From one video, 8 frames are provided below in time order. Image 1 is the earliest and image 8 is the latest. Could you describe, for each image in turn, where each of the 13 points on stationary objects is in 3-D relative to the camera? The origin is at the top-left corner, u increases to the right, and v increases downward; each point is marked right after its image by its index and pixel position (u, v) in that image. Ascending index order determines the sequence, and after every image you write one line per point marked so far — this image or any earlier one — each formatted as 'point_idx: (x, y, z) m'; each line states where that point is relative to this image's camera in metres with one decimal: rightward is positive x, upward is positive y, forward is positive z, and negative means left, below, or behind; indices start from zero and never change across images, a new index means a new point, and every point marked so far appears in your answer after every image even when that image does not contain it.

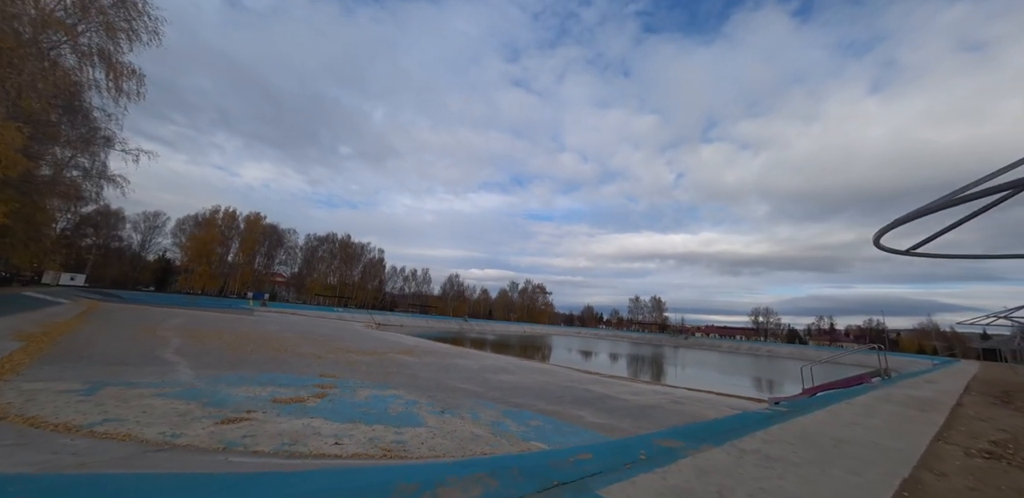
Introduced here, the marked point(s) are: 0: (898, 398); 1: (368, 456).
0: (+8.9, -3.4, +8.6) m
1: (-1.9, -2.8, +5.0) m
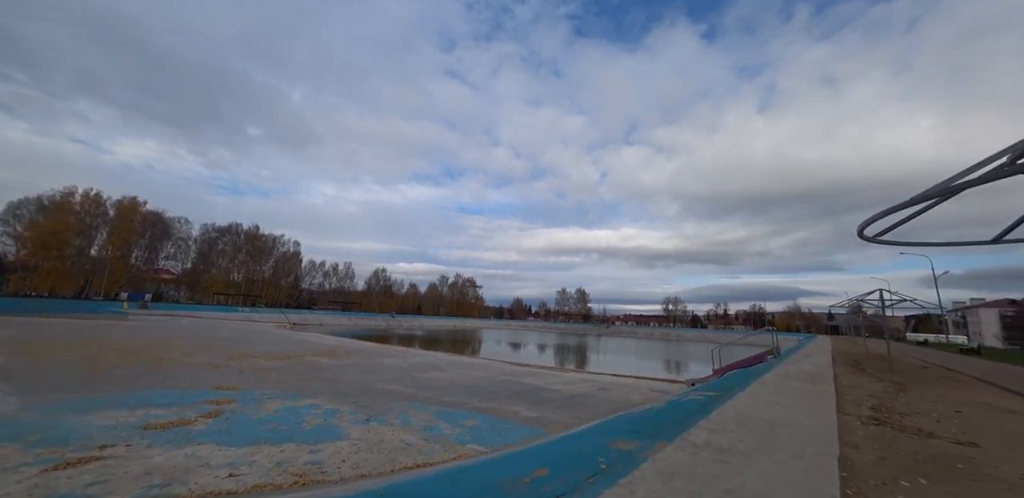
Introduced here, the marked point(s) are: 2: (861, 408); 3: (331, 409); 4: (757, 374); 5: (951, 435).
0: (+7.4, -3.3, +9.7) m
1: (-2.6, -2.6, +4.1) m
2: (+5.8, -2.7, +6.2) m
3: (-4.1, -3.7, +8.6) m
4: (+6.0, -3.1, +9.1) m
5: (+6.0, -2.5, +5.0) m
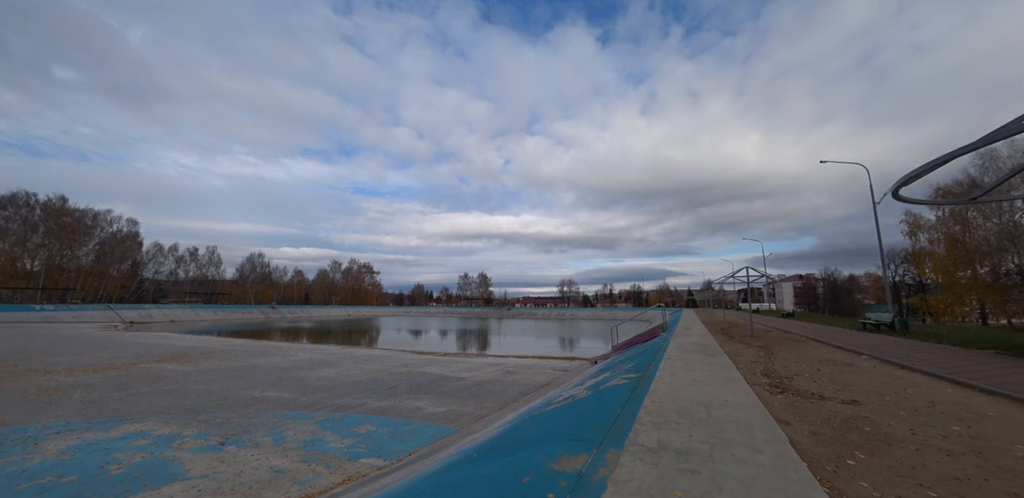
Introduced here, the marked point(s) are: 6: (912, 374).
0: (+4.9, -2.7, +10.4) m
1: (-3.3, -2.3, +2.4) m
2: (+4.3, -2.3, +6.6) m
3: (-5.9, -3.2, +6.4) m
4: (+3.8, -2.6, +9.5) m
5: (+4.8, -2.1, +5.5) m
6: (+7.6, -2.4, +7.1) m
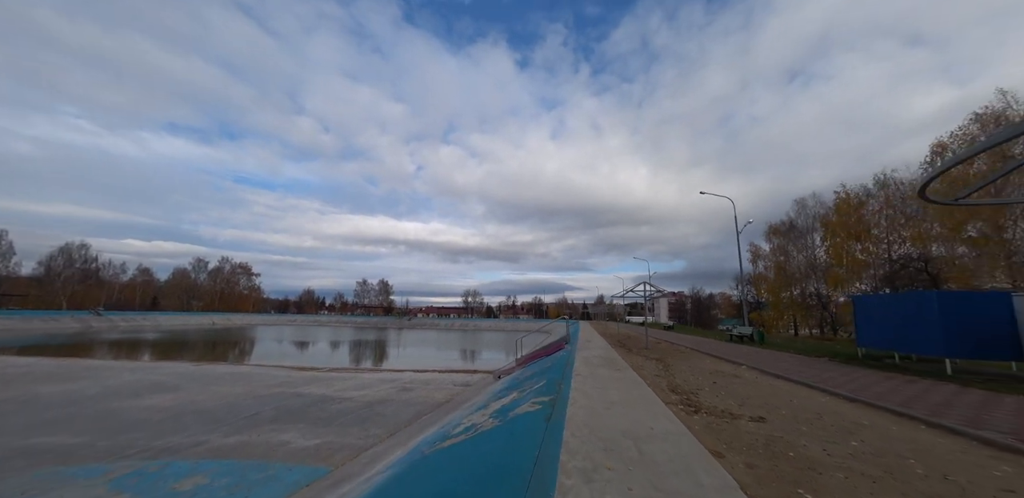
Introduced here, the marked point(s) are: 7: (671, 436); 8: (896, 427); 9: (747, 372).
0: (+2.2, -3.0, +10.2) m
1: (-3.7, -2.0, +0.5) m
2: (+2.6, -2.5, +6.4) m
3: (-7.3, -2.8, +3.6) m
4: (+1.4, -2.8, +9.1) m
5: (+3.3, -2.3, +5.5) m
6: (+5.7, -2.8, +7.7) m
7: (+1.5, -1.8, +3.6) m
8: (+5.0, -2.3, +4.9) m
9: (+5.8, -3.0, +9.2) m
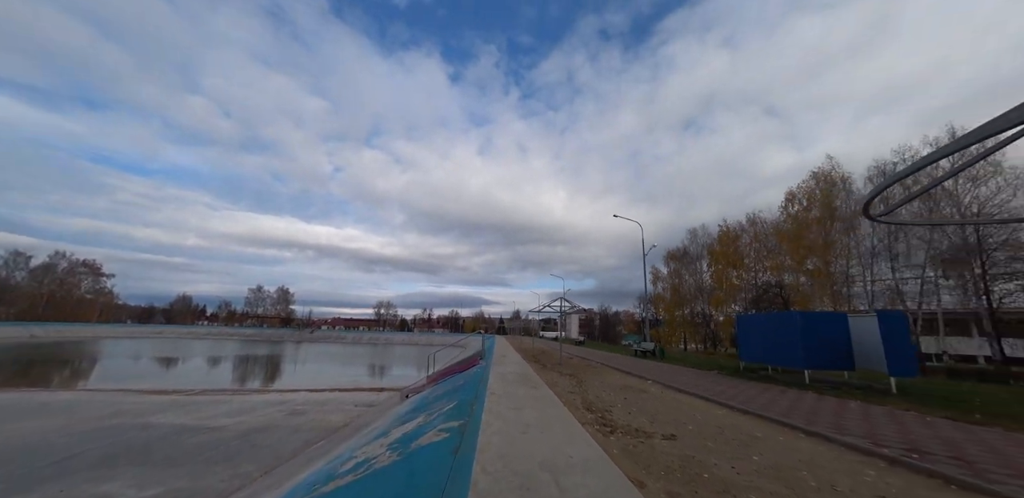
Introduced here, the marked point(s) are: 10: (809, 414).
0: (-0.1, -3.4, +9.8) m
1: (-3.8, -1.7, -0.9) m
2: (+1.2, -2.7, +6.2) m
3: (-8.0, -2.4, +1.4) m
4: (-0.7, -3.0, +8.5) m
5: (+2.0, -2.6, +5.4) m
6: (+3.8, -3.2, +8.1) m
7: (+0.7, -1.9, +3.2) m
8: (+3.8, -2.7, +5.2) m
9: (+3.6, -3.5, +9.6) m
10: (+5.4, -3.0, +6.8) m
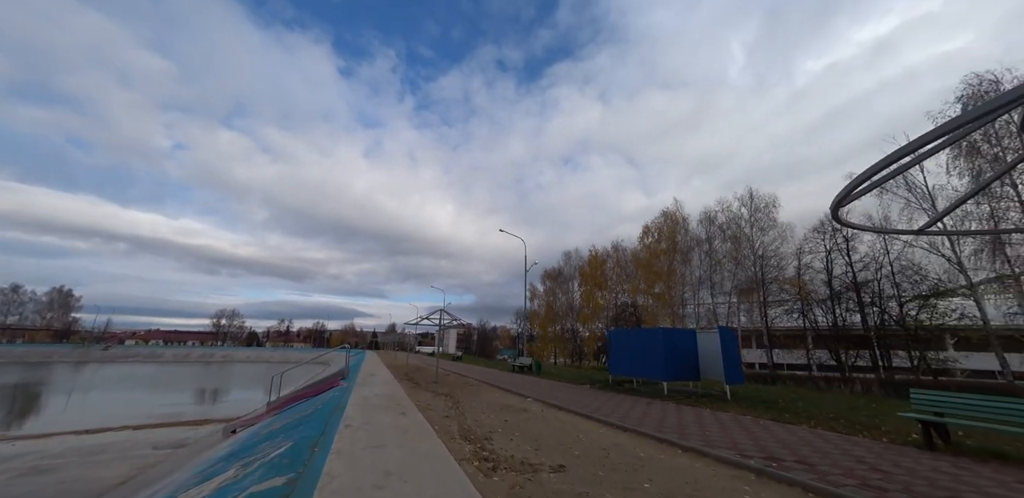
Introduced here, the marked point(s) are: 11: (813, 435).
0: (-3.1, -3.4, +8.2) m
1: (-3.2, -1.1, -3.0) m
2: (-0.7, -2.7, +5.2) m
3: (-7.9, -1.5, -2.1) m
4: (-3.2, -2.9, +6.9) m
5: (+0.3, -2.6, +4.8) m
6: (+1.2, -3.5, +7.8) m
7: (-0.2, -1.8, +2.3) m
8: (+2.1, -2.9, +5.1) m
9: (+0.5, -3.8, +9.1) m
10: (+3.1, -3.3, +7.0) m
11: (+5.2, -3.2, +6.4) m
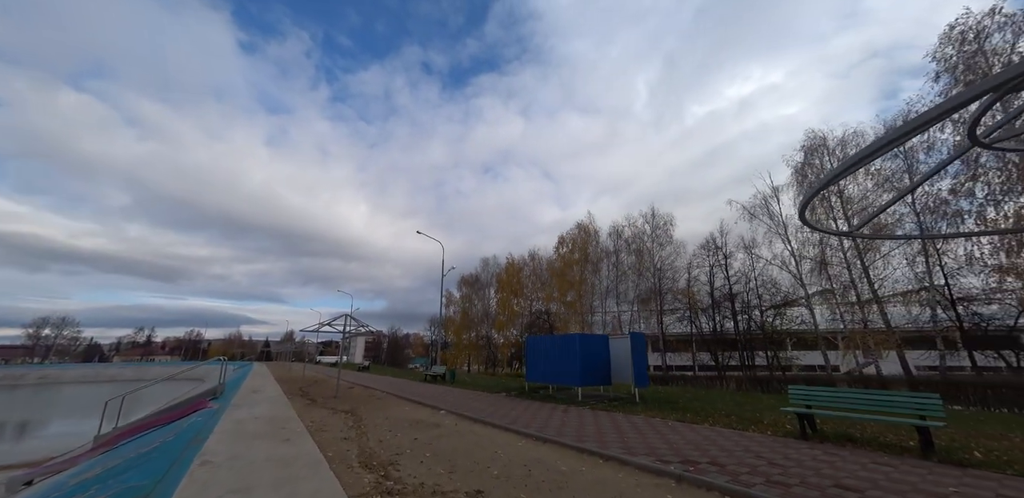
0: (-4.8, -3.2, +6.8) m
1: (-2.4, -0.8, -4.2) m
2: (-1.8, -2.6, +4.3) m
3: (-7.2, -1.0, -4.3) m
4: (-4.6, -2.8, +5.4) m
5: (-0.7, -2.6, +4.1) m
6: (-0.5, -3.5, +7.3) m
7: (-0.6, -1.6, +1.6) m
8: (+1.0, -2.9, +4.8) m
9: (-1.5, -3.8, +8.4) m
10: (+1.5, -3.4, +6.9) m
11: (+3.7, -3.4, +6.8) m
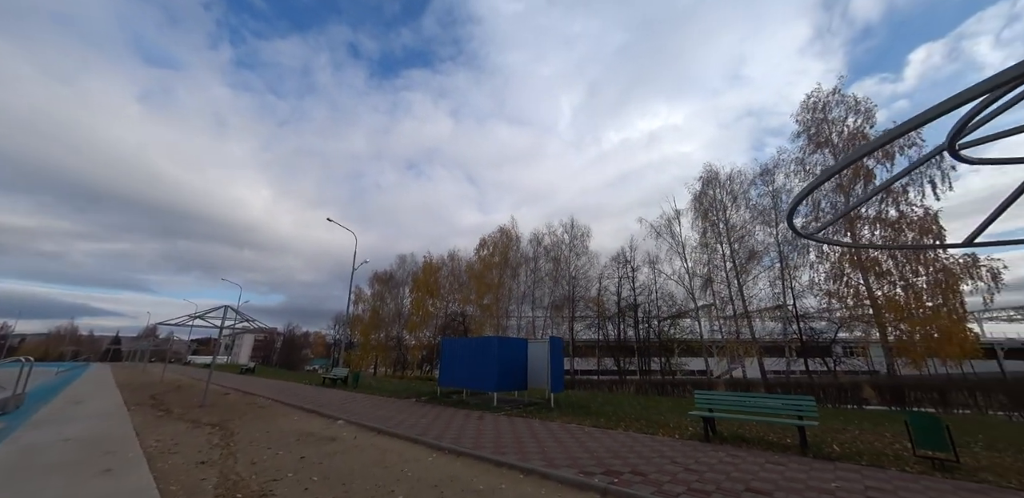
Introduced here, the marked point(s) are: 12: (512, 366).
0: (-6.1, -2.7, +5.0) m
1: (-1.3, -0.5, -5.1) m
2: (-2.6, -2.3, +3.2) m
3: (-5.9, -0.3, -6.3) m
4: (-5.6, -2.2, +3.7) m
5: (-1.5, -2.3, +3.3) m
6: (-2.1, -3.3, +6.4) m
7: (-0.9, -1.4, +0.9) m
8: (-0.1, -2.8, +4.3) m
9: (-3.3, -3.5, +7.3) m
10: (0.0, -3.4, +6.5) m
11: (+2.1, -3.5, +6.8) m
12: (0.0, -4.0, +12.8) m
